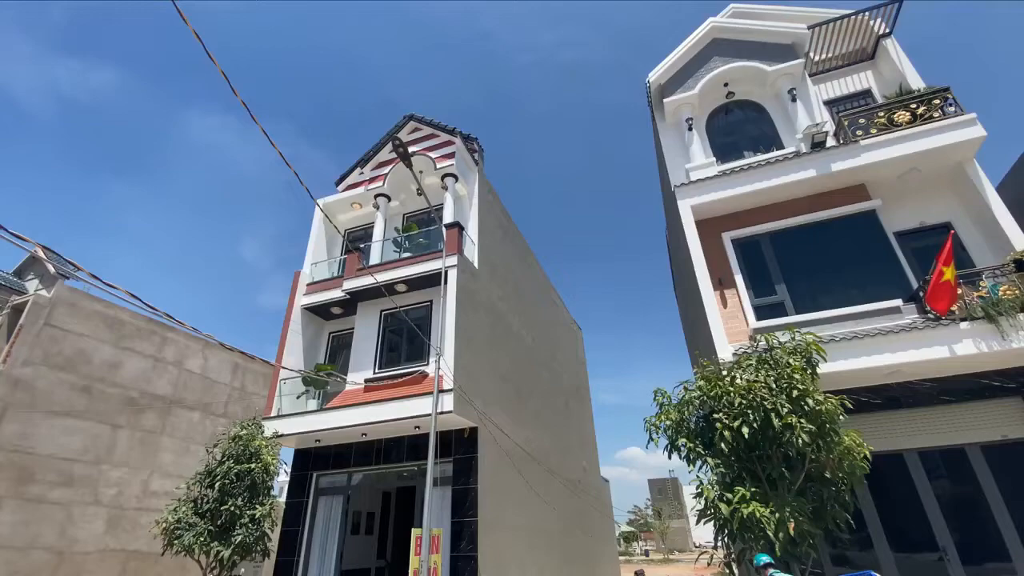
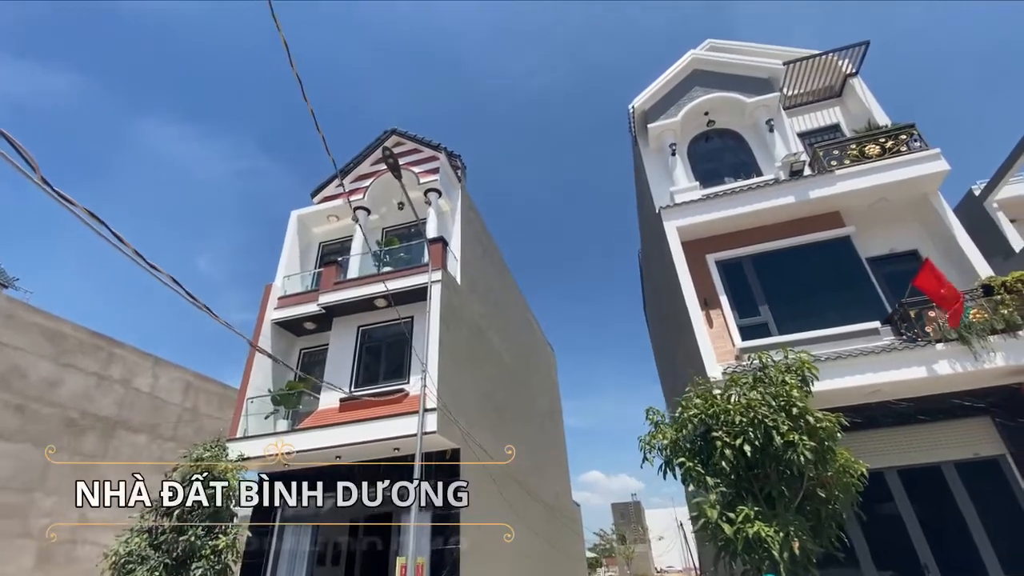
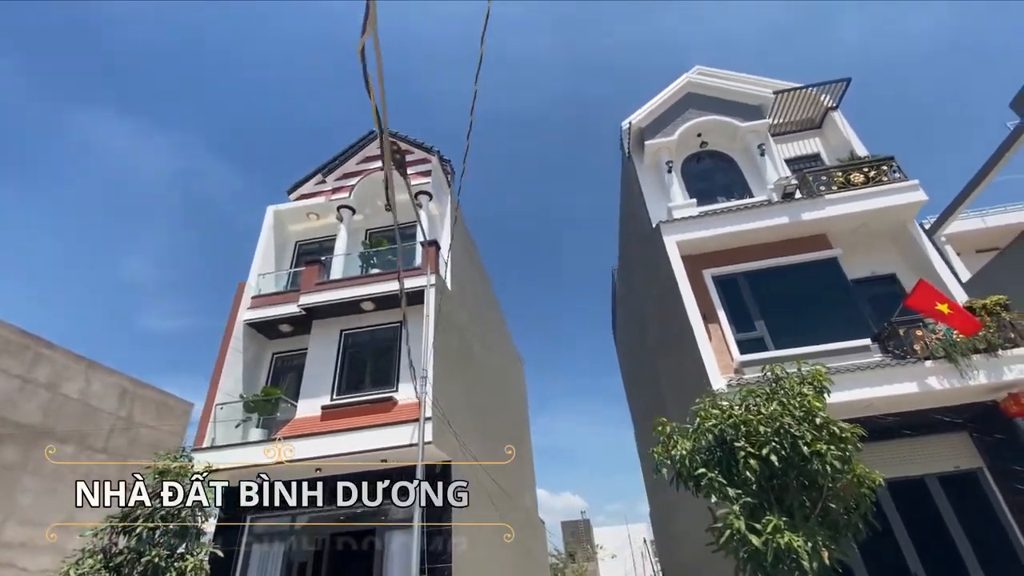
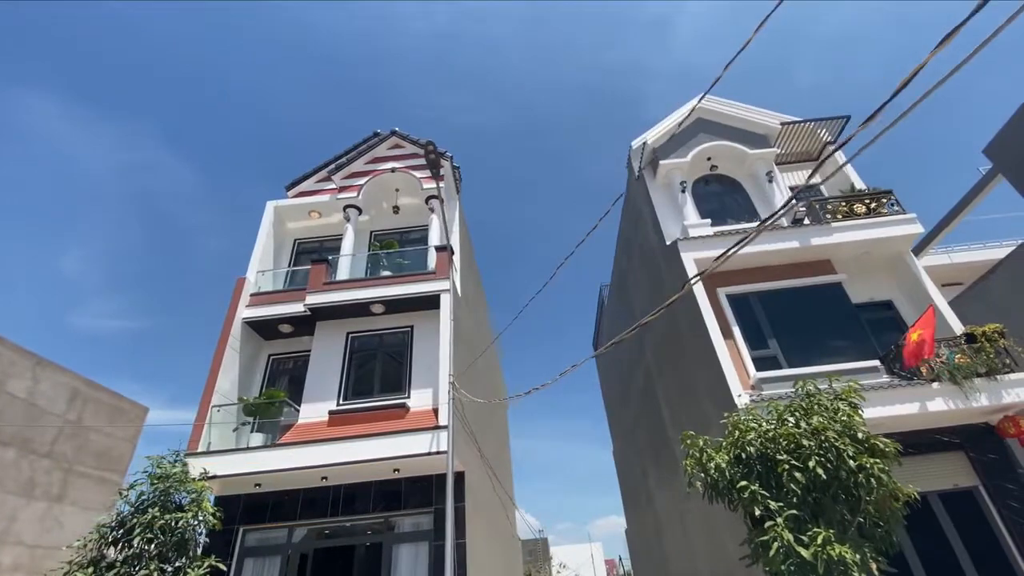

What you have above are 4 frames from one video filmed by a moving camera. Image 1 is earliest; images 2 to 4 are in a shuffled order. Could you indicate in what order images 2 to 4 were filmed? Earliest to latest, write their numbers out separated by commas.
2, 3, 4
